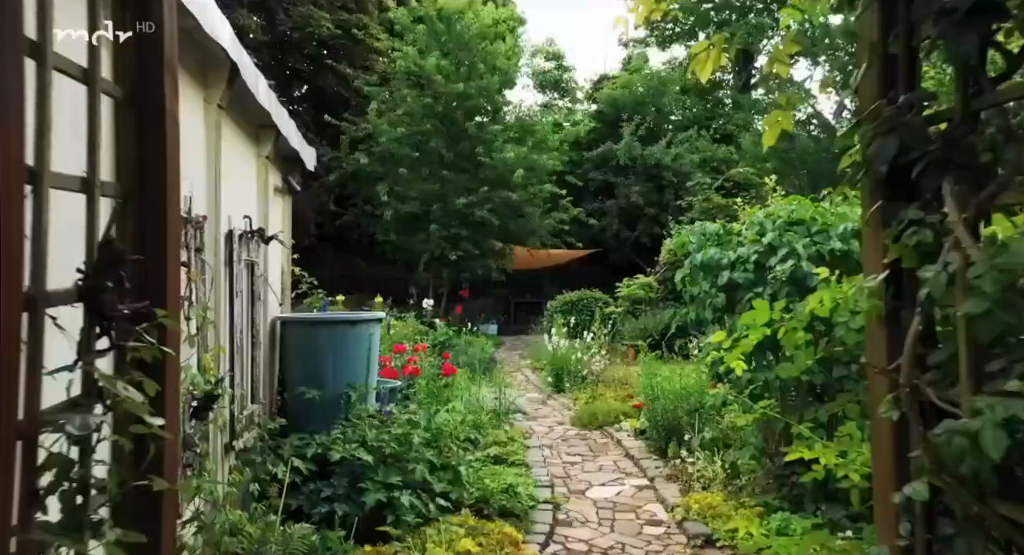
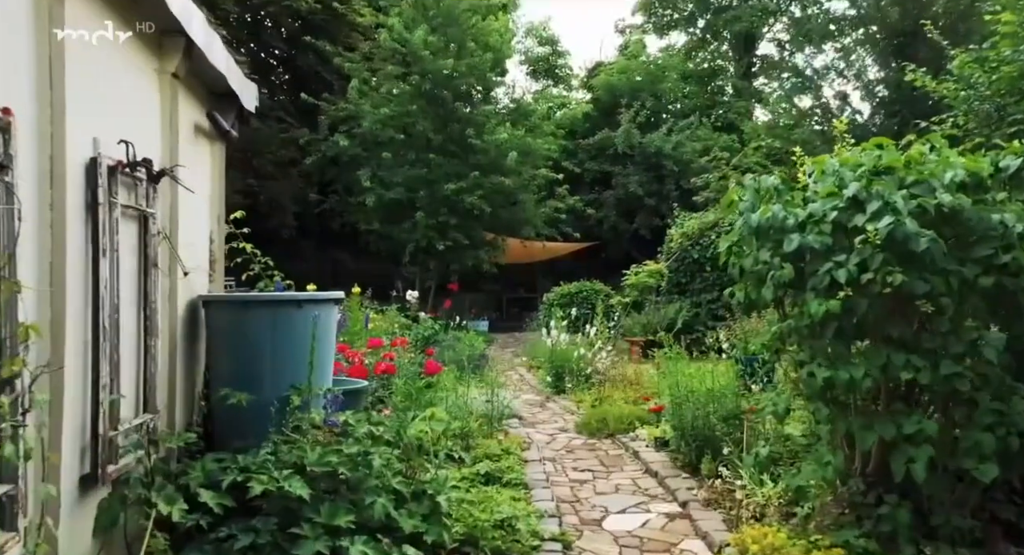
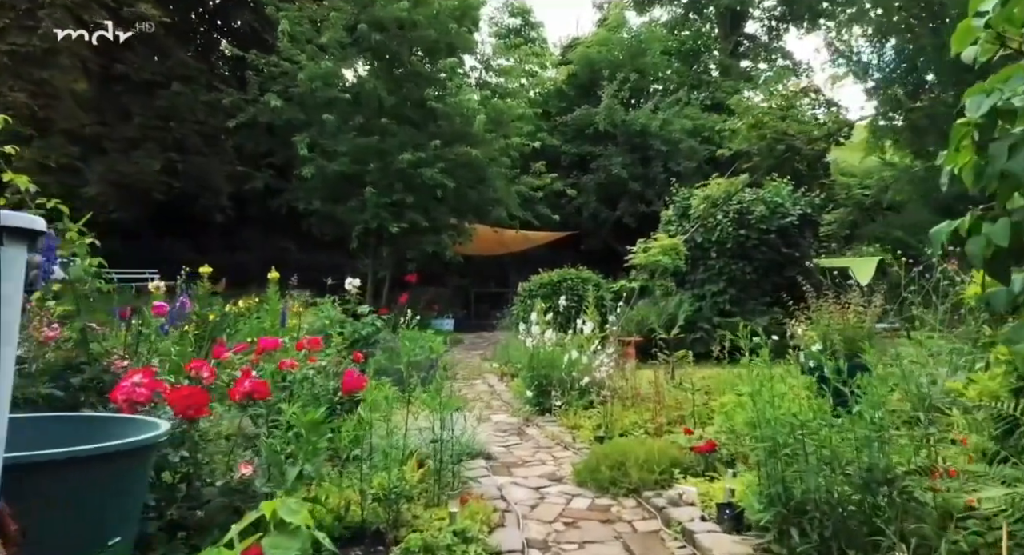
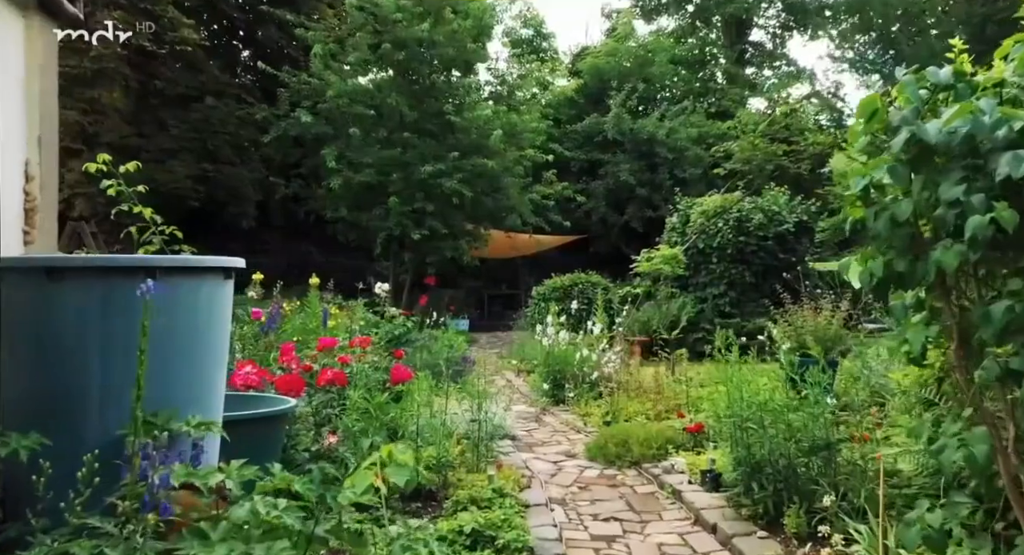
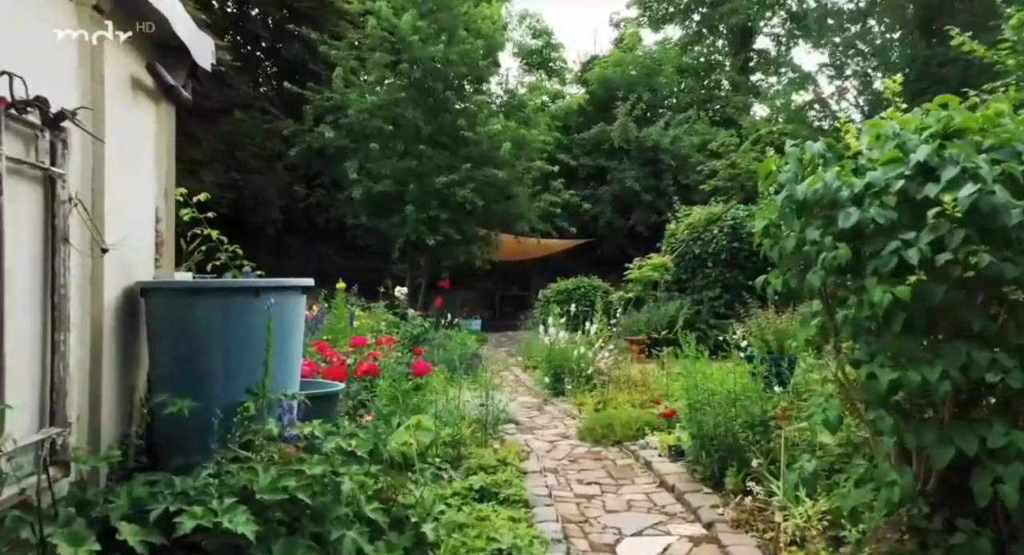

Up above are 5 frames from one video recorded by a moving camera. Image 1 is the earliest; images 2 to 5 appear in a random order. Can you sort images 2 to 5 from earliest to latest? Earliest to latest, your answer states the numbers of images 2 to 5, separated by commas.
2, 5, 4, 3
